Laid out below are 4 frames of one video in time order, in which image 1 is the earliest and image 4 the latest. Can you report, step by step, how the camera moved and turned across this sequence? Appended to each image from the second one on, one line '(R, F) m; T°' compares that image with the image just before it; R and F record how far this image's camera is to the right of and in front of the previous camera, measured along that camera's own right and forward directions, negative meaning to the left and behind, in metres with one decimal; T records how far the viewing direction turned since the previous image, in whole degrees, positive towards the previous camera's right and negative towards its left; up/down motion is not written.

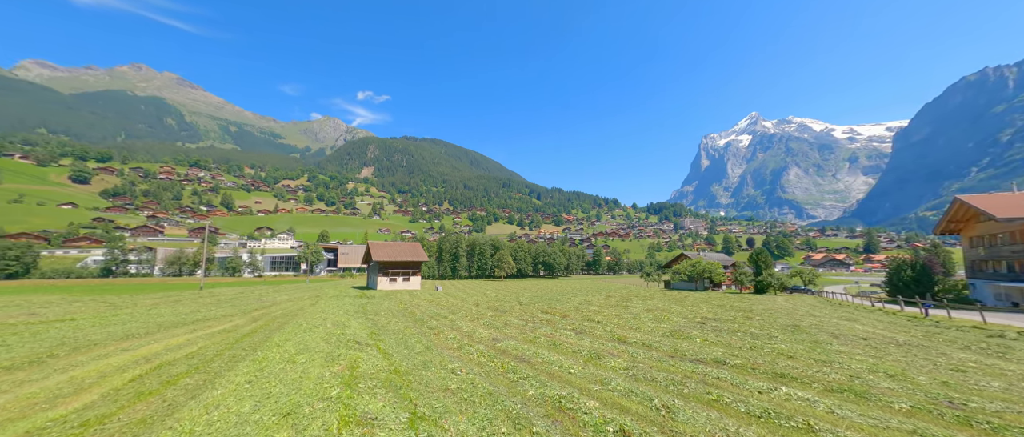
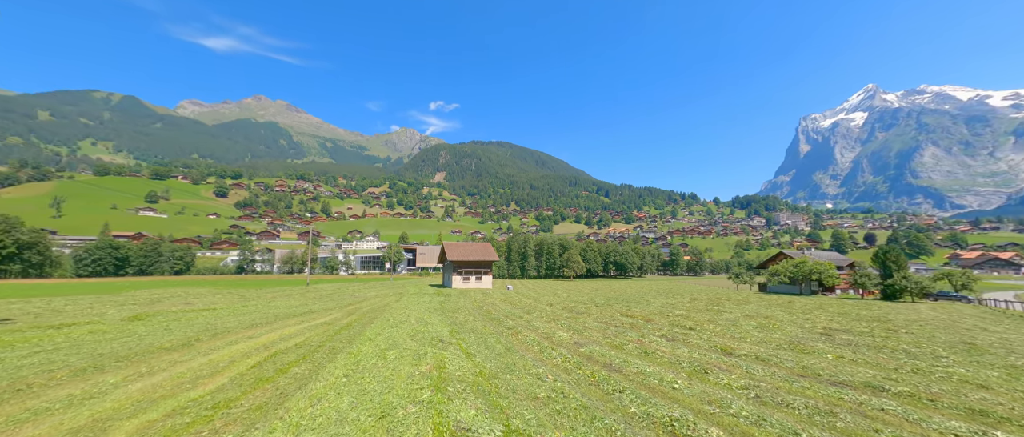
(-0.3, +0.4) m; -11°
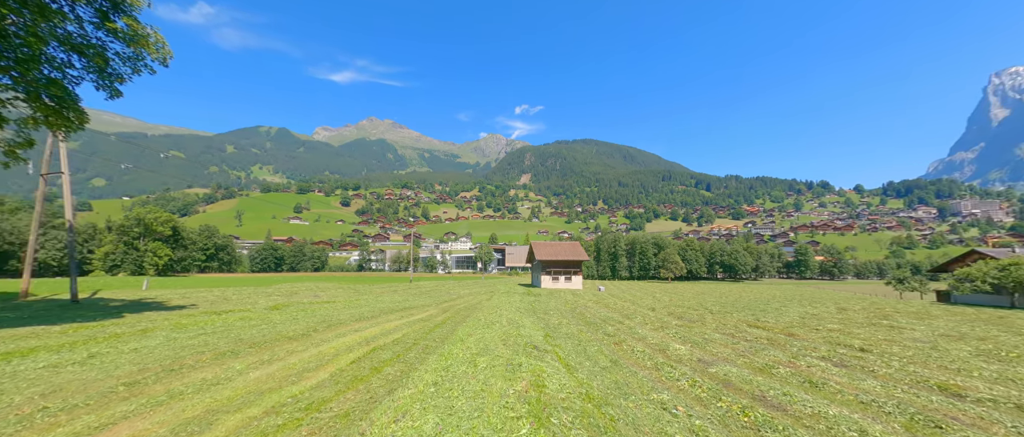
(-0.3, +1.1) m; -13°
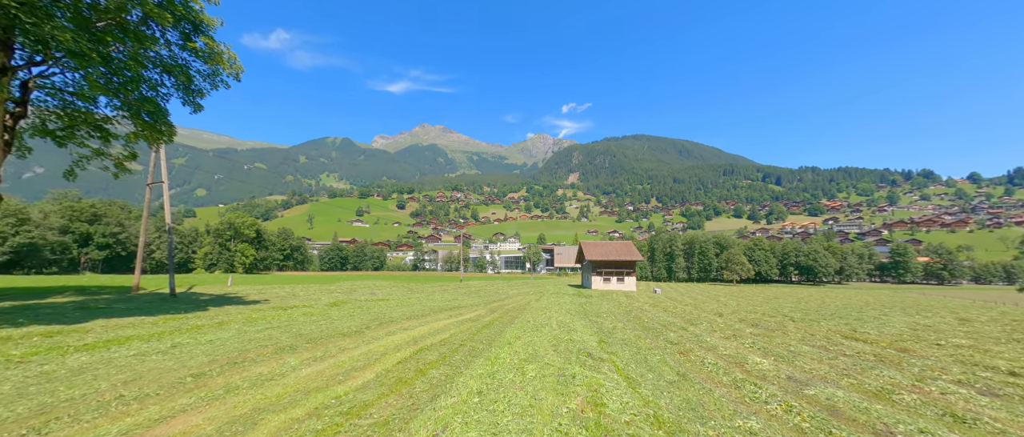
(0.0, +0.6) m; -8°
